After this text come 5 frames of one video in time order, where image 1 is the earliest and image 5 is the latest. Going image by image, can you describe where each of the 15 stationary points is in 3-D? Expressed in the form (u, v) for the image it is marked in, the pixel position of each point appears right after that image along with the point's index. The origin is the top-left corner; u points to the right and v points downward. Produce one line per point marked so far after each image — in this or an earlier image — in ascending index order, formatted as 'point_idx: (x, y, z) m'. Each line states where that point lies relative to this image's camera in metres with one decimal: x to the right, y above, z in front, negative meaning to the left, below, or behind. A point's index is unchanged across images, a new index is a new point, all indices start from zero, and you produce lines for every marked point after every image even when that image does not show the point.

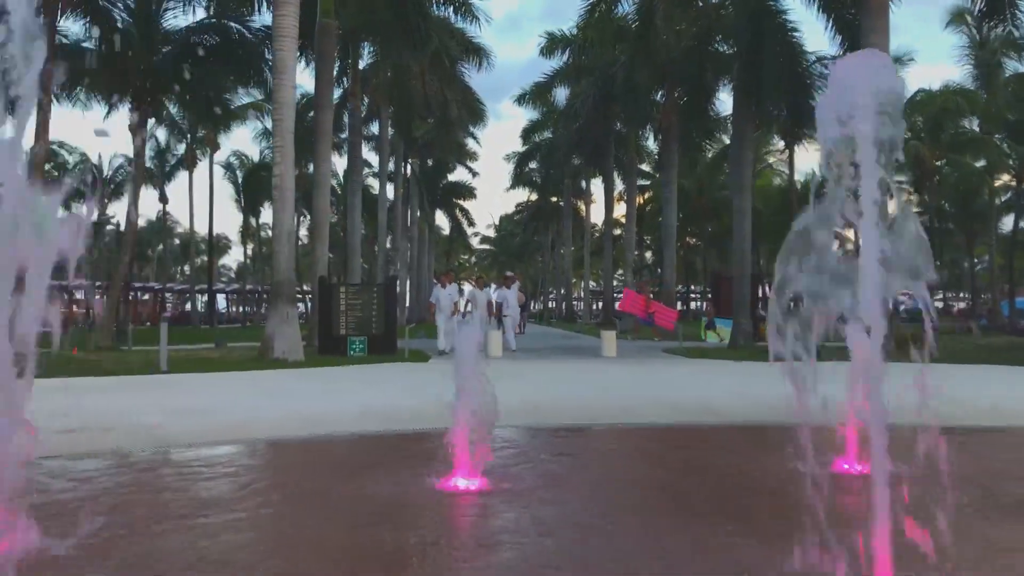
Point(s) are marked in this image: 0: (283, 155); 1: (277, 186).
0: (-3.4, +2.0, +14.2) m
1: (-3.5, +1.5, +14.2) m
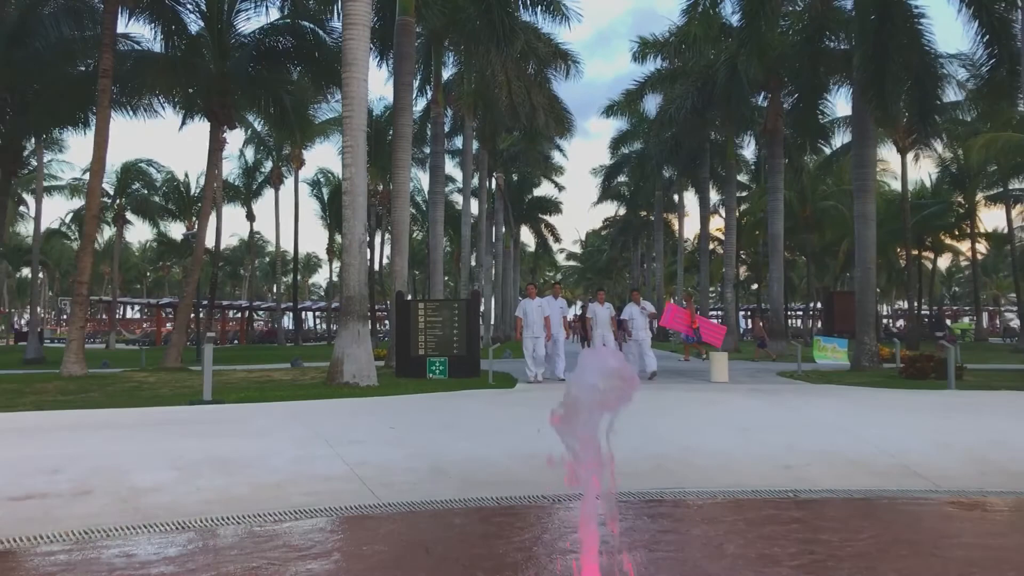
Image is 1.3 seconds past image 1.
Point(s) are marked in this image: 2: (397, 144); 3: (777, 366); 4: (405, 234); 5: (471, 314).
0: (-2.1, +1.7, +12.7) m
1: (-2.2, +1.3, +12.7) m
2: (-2.3, +2.9, +18.8) m
3: (+5.2, -1.6, +18.5) m
4: (-2.1, +1.1, +18.8) m
5: (-0.7, -0.4, +15.6) m
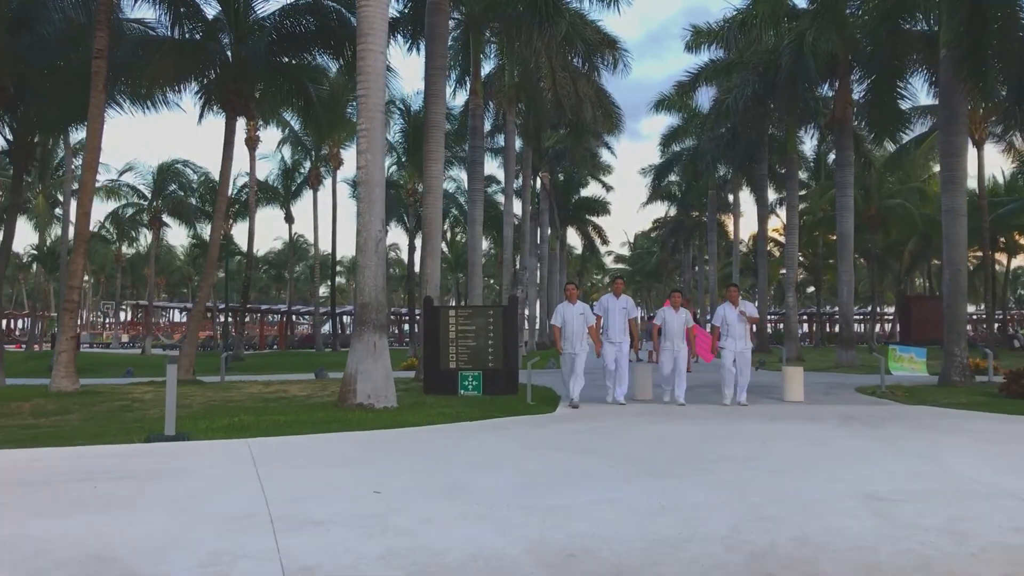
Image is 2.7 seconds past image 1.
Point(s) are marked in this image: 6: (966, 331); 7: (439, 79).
0: (-1.6, +1.7, +11.0) m
1: (-1.7, +1.2, +11.0) m
2: (-1.5, +2.8, +17.1) m
3: (+5.9, -1.7, +16.4) m
4: (-1.3, +1.0, +17.1) m
5: (-0.1, -0.5, +13.8) m
6: (+7.7, -0.8, +16.3) m
7: (-1.3, +3.8, +17.2) m
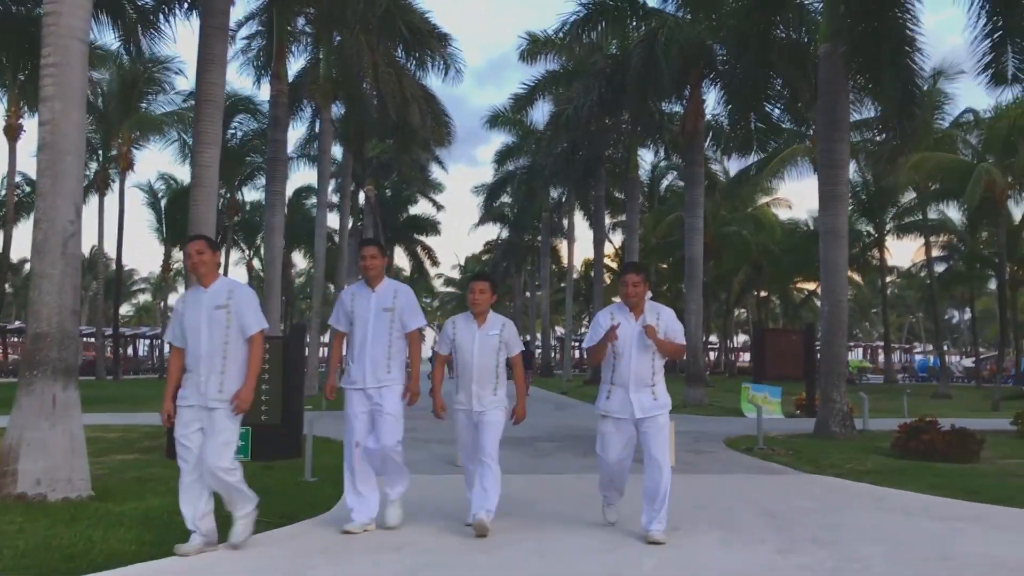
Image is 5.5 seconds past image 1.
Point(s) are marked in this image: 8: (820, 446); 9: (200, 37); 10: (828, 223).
0: (-3.4, +1.5, +7.2) m
1: (-3.5, +1.1, +7.2) m
2: (-4.3, +2.5, +13.2) m
3: (+3.1, -2.1, +13.8) m
4: (-4.1, +0.7, +13.2) m
5: (-2.4, -0.7, +10.1) m
6: (+4.9, -1.3, +14.0) m
7: (-4.1, +3.5, +13.3) m
8: (+4.0, -2.1, +12.6) m
9: (-4.4, +3.5, +13.6) m
10: (+4.7, +1.0, +14.1) m
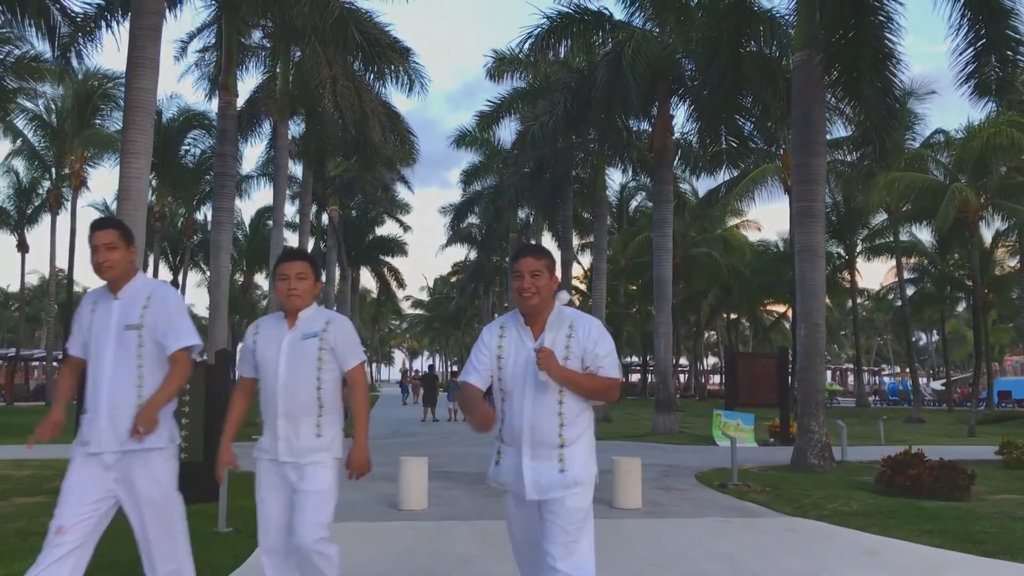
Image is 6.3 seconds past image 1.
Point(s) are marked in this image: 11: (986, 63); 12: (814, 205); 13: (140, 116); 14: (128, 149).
0: (-3.8, +1.4, +6.2) m
1: (-3.9, +0.9, +6.1) m
2: (-4.9, +2.2, +12.2) m
3: (+2.5, -2.4, +12.9) m
4: (-4.7, +0.4, +12.1) m
5: (-2.8, -0.9, +9.1) m
6: (+4.3, -1.6, +13.1) m
7: (-4.7, +3.2, +12.4) m
8: (+3.5, -2.4, +11.7) m
9: (-5.0, +3.2, +12.6) m
10: (+4.1, +0.6, +13.3) m
11: (+6.3, +3.0, +12.8) m
12: (+4.2, +1.2, +13.3) m
13: (-4.8, +2.2, +12.3) m
14: (-4.9, +1.8, +12.2) m
